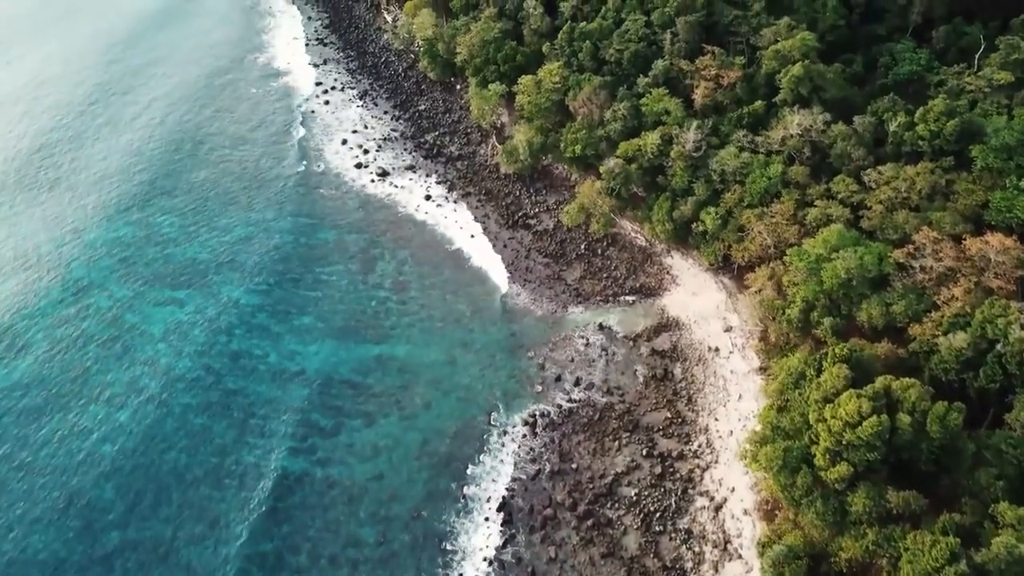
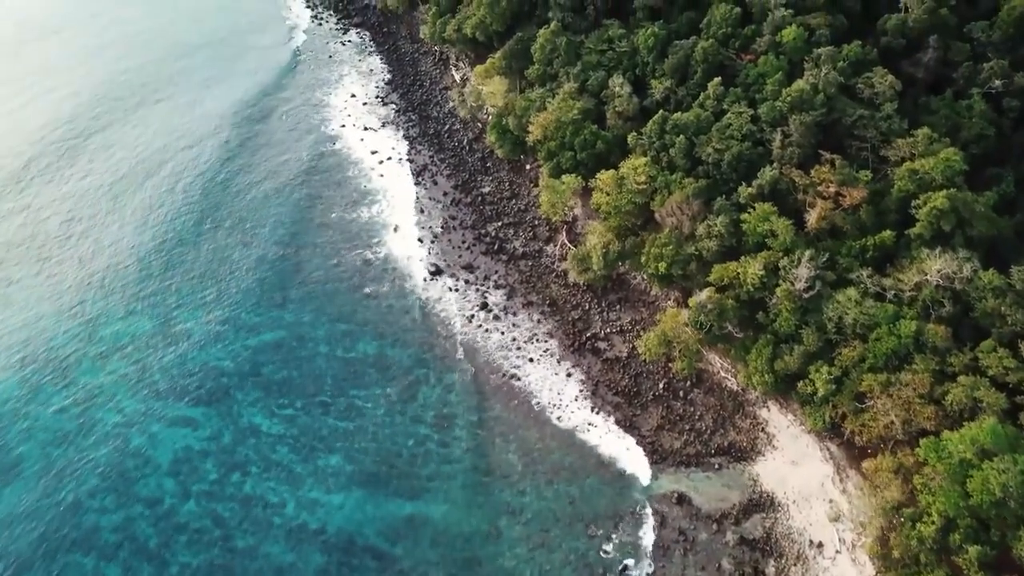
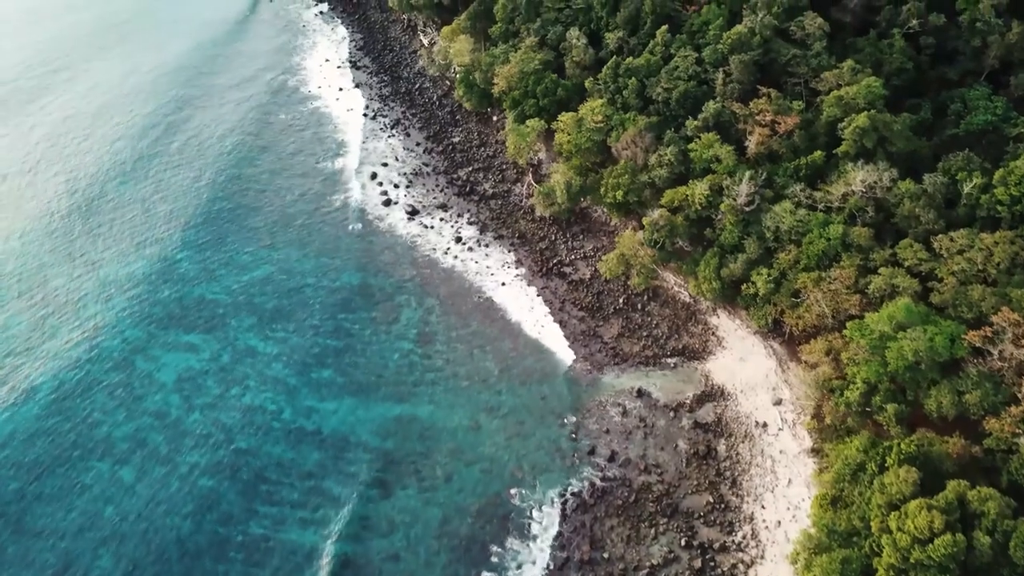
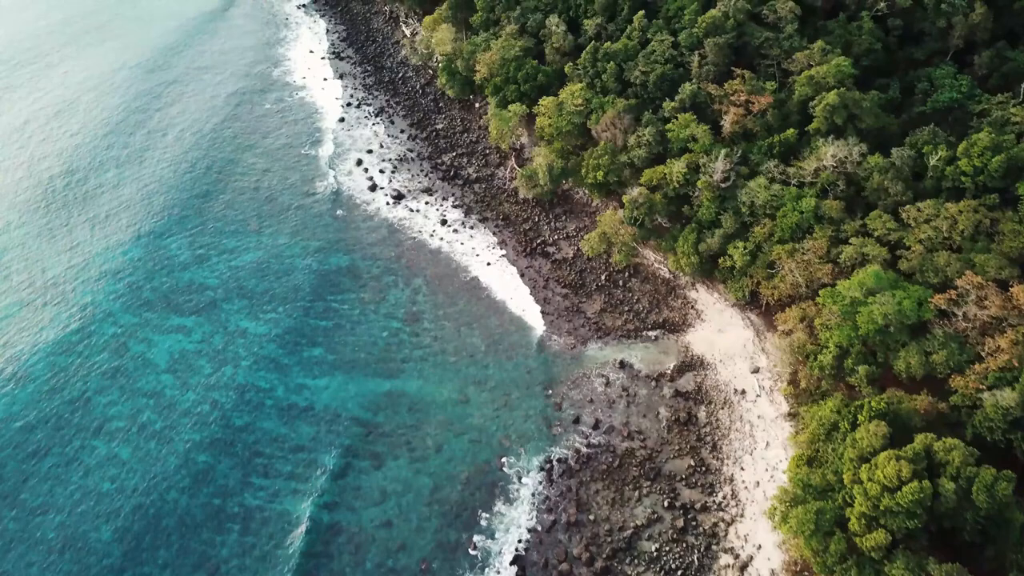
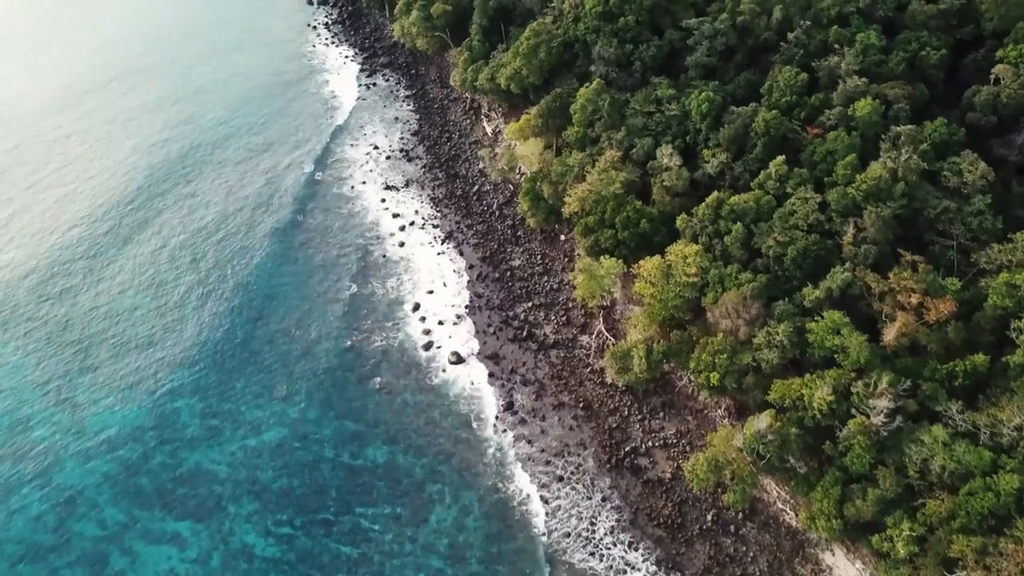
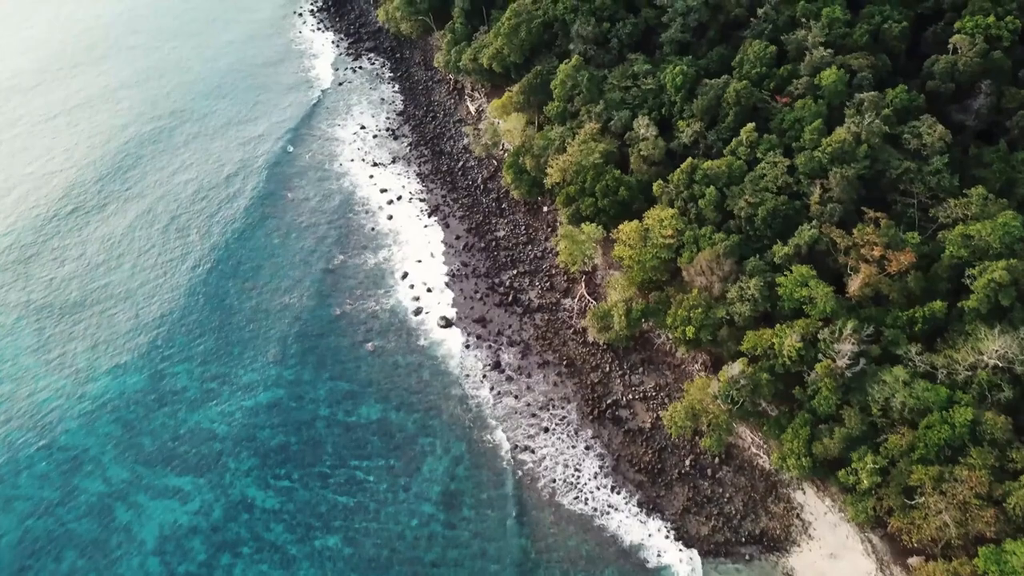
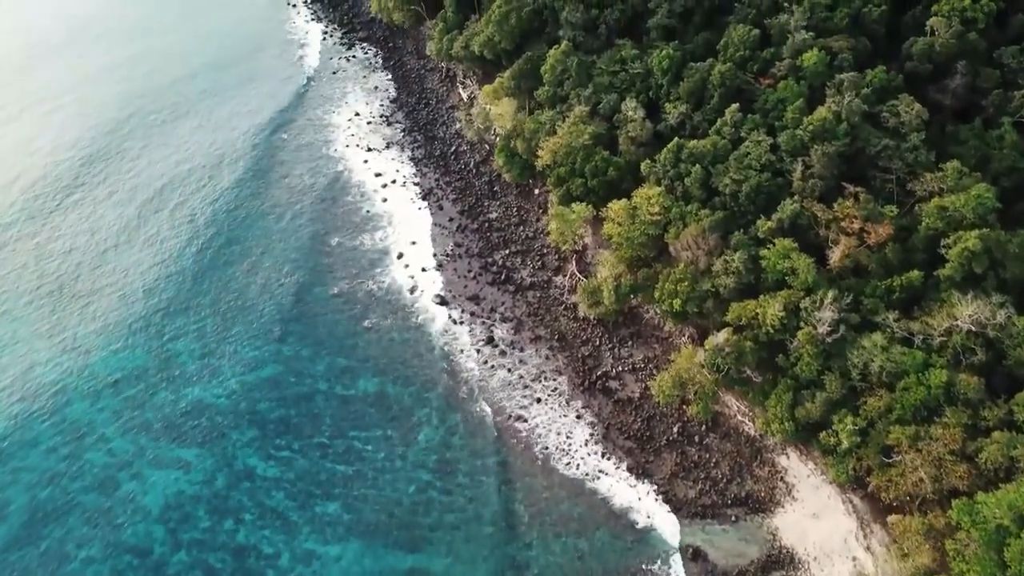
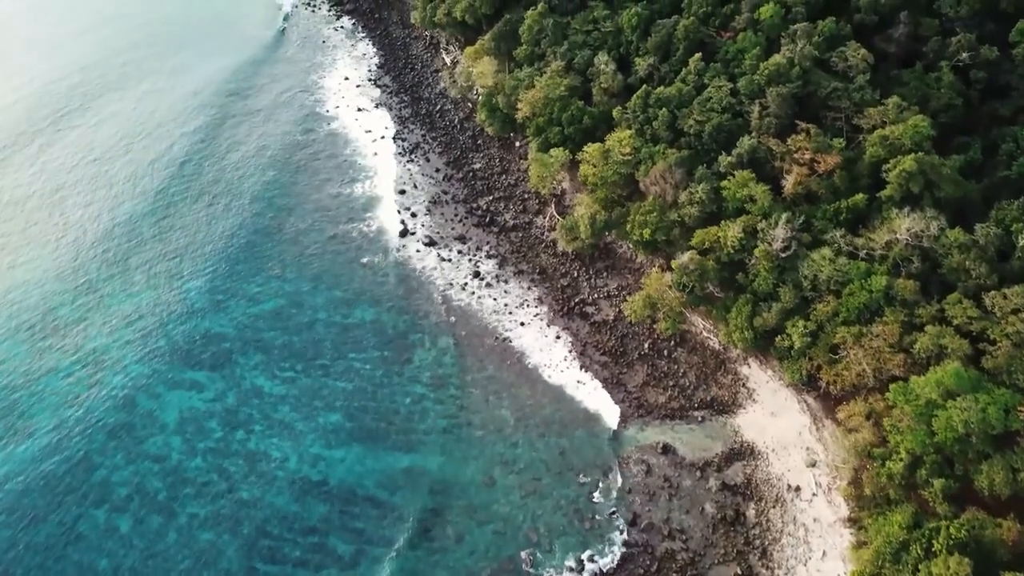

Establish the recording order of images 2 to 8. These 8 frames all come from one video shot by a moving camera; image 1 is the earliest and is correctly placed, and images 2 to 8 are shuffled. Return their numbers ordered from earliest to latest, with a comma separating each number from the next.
4, 3, 8, 2, 7, 6, 5
